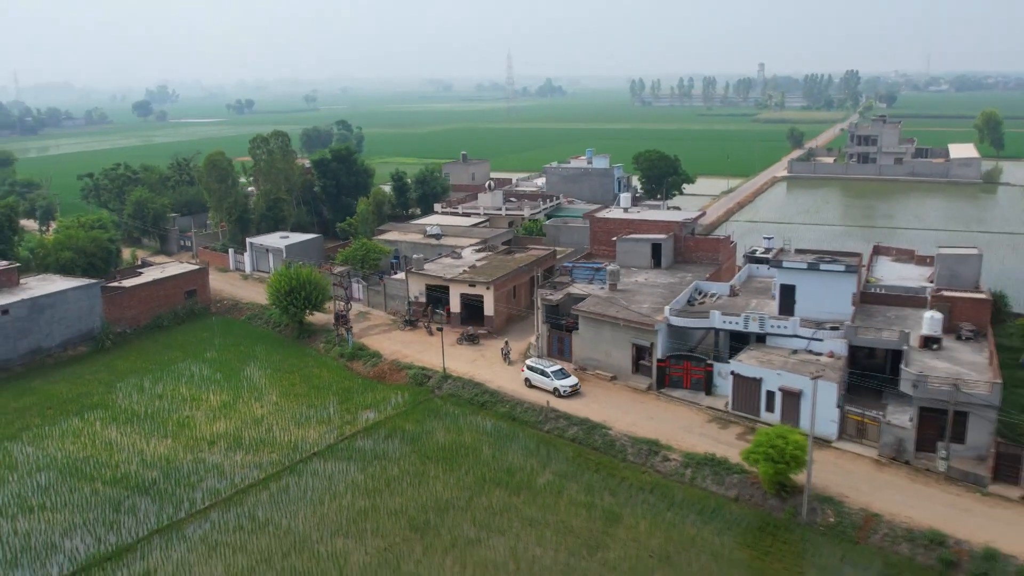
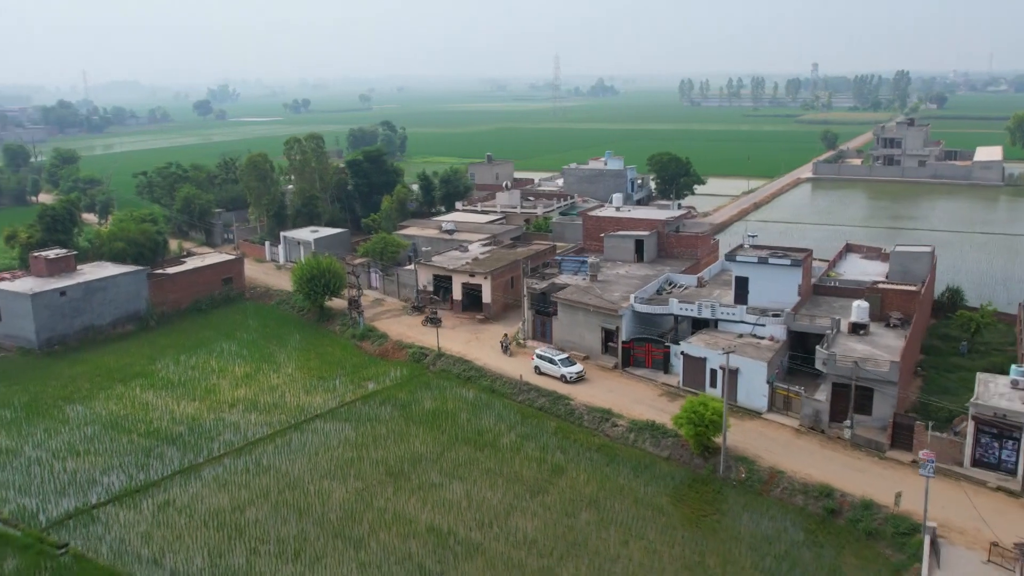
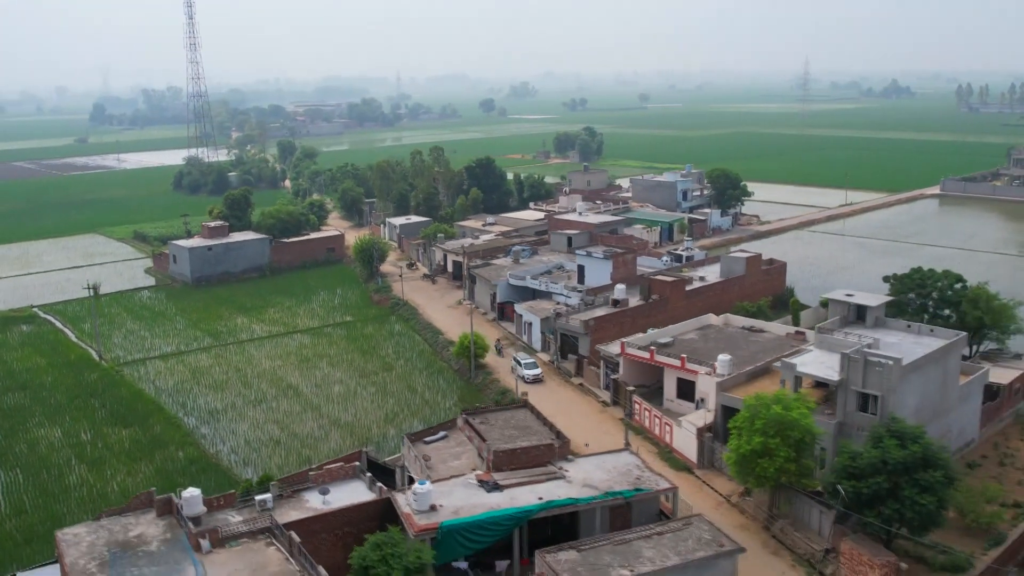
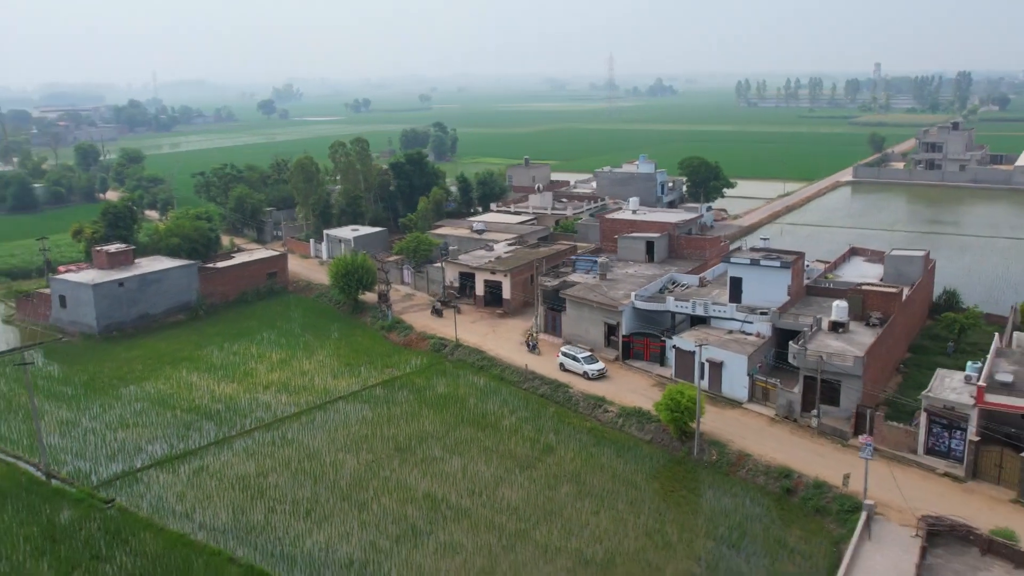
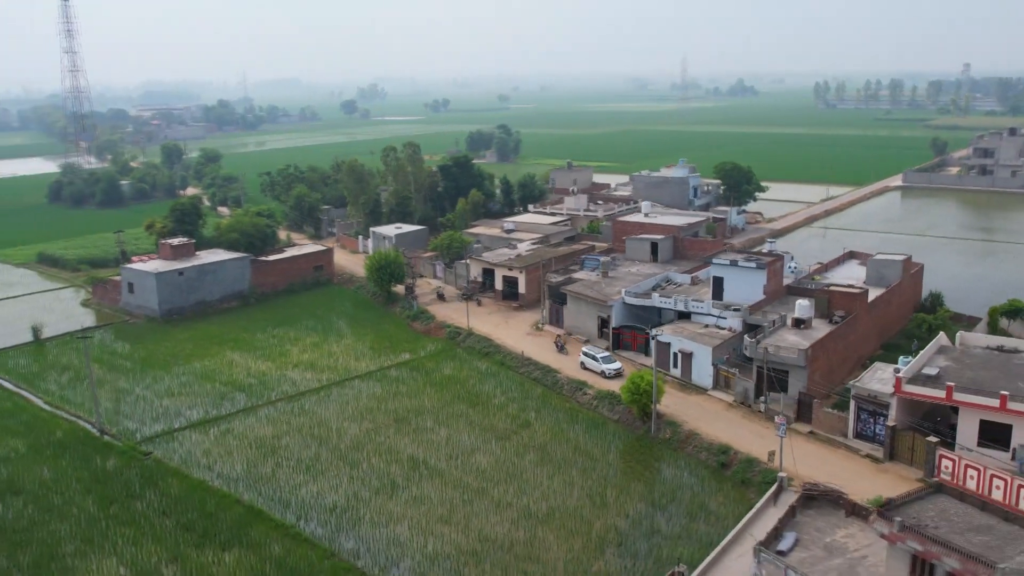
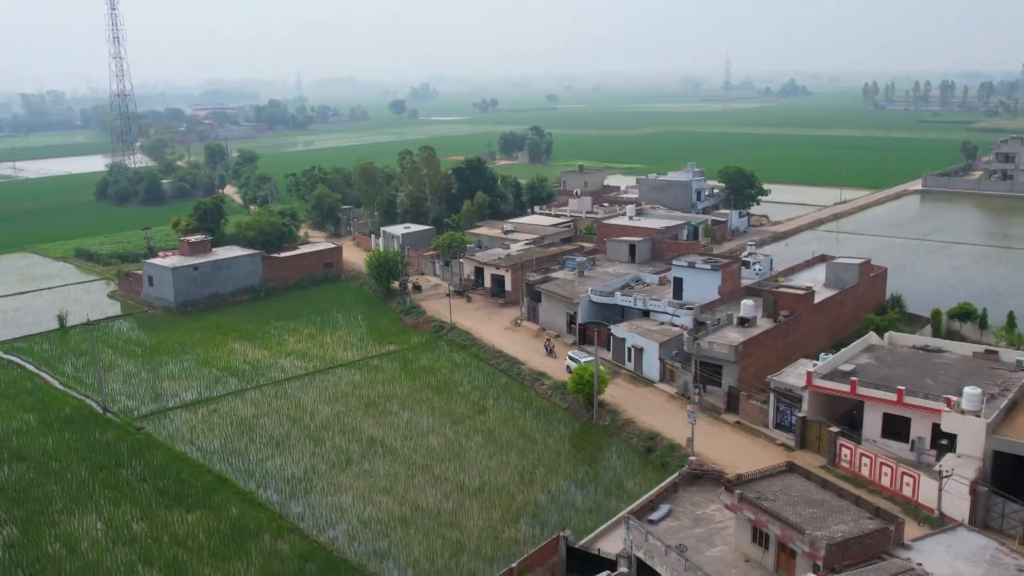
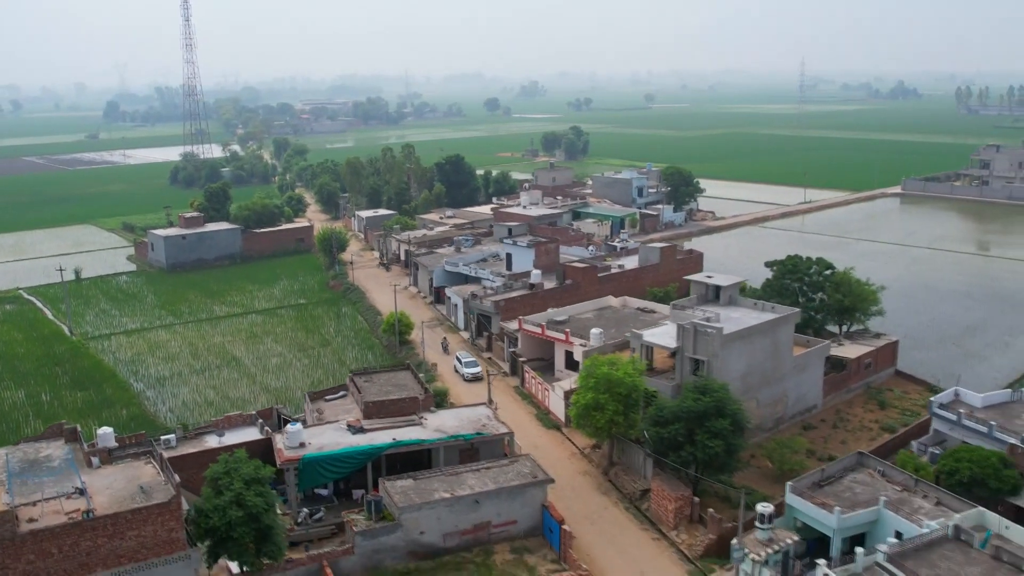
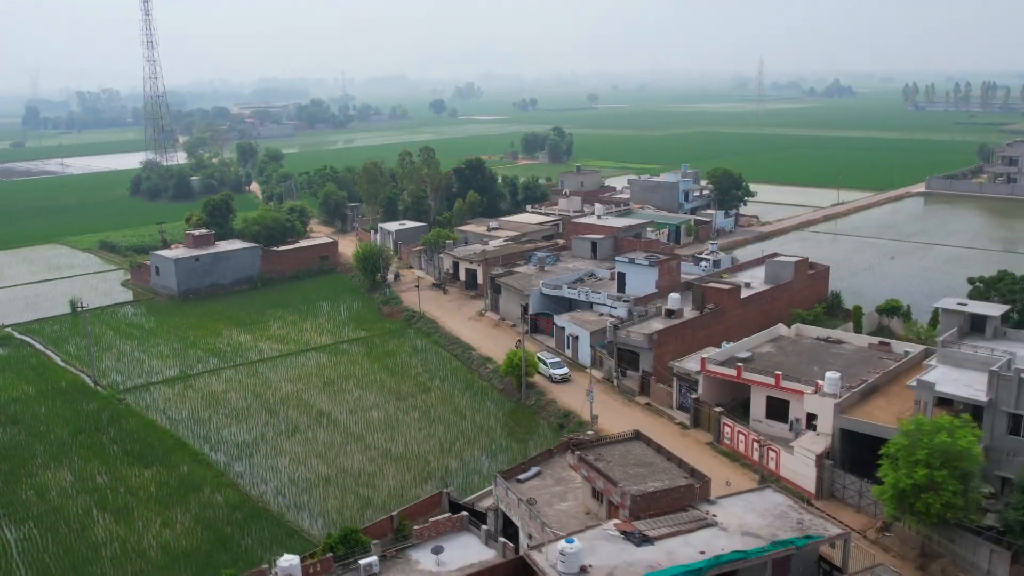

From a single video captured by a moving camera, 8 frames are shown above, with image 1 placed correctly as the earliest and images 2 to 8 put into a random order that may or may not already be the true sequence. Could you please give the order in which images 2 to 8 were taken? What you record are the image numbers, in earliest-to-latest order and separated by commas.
2, 4, 5, 6, 8, 3, 7
